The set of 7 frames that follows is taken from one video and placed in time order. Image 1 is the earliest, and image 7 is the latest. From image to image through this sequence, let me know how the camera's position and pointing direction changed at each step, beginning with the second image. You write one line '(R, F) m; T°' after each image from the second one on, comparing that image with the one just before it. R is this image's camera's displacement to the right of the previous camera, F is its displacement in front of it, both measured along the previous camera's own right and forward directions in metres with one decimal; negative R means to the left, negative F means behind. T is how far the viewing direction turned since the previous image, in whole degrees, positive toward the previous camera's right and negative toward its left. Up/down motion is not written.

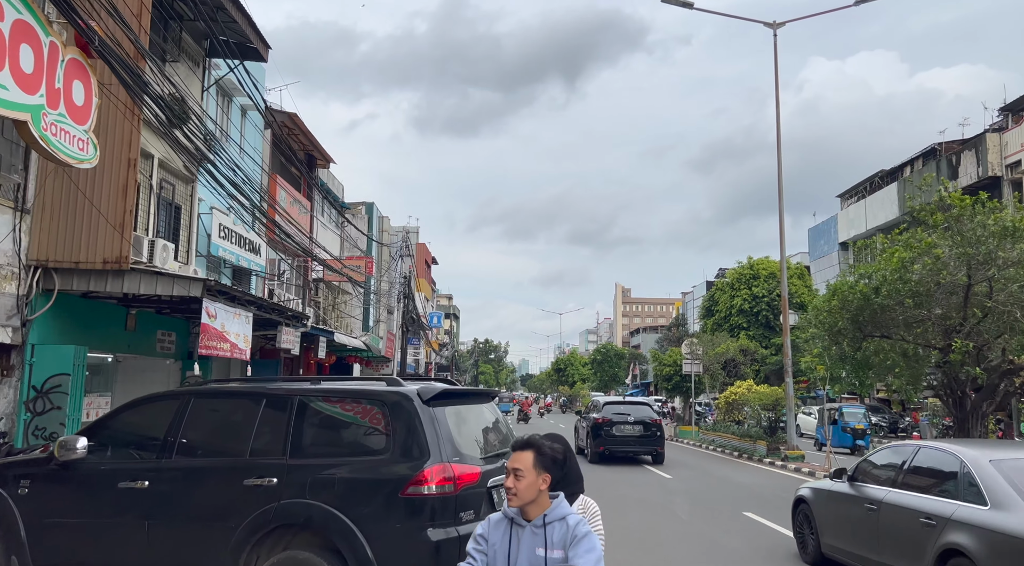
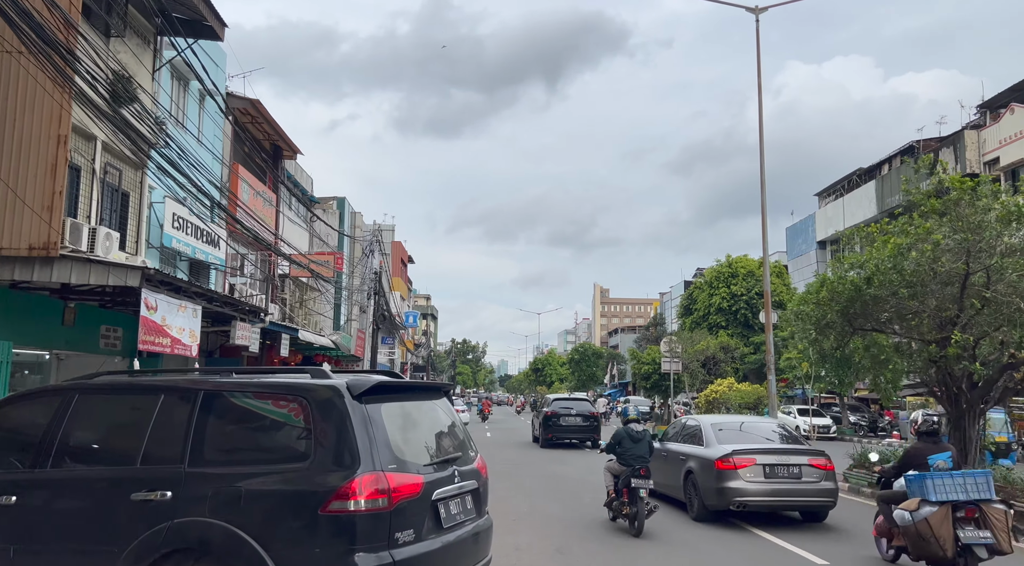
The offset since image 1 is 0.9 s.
(+0.2, +0.9) m; +2°
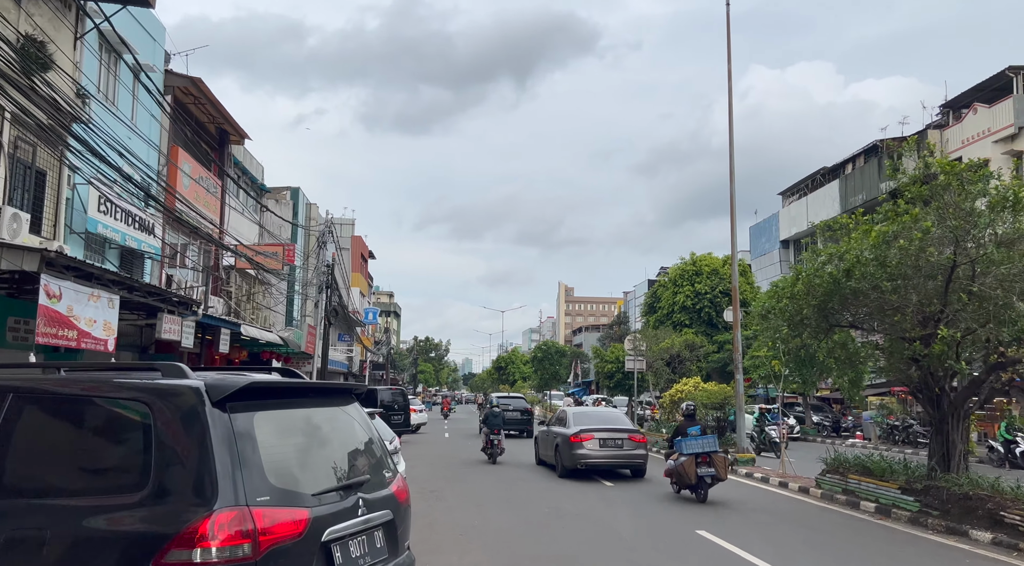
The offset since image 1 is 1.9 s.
(+0.2, +1.0) m; +3°
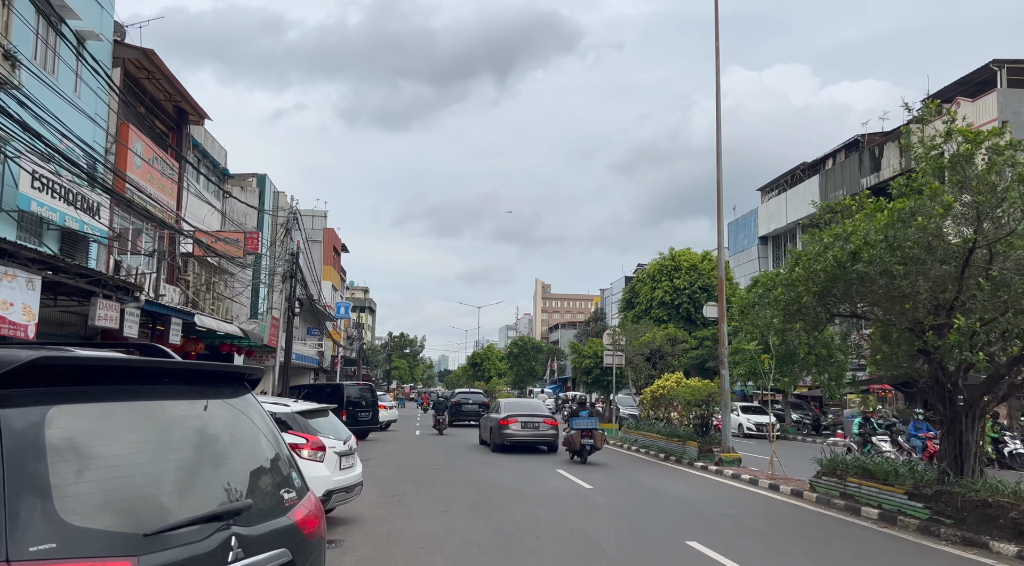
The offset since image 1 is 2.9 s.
(+0.1, +1.1) m; +2°
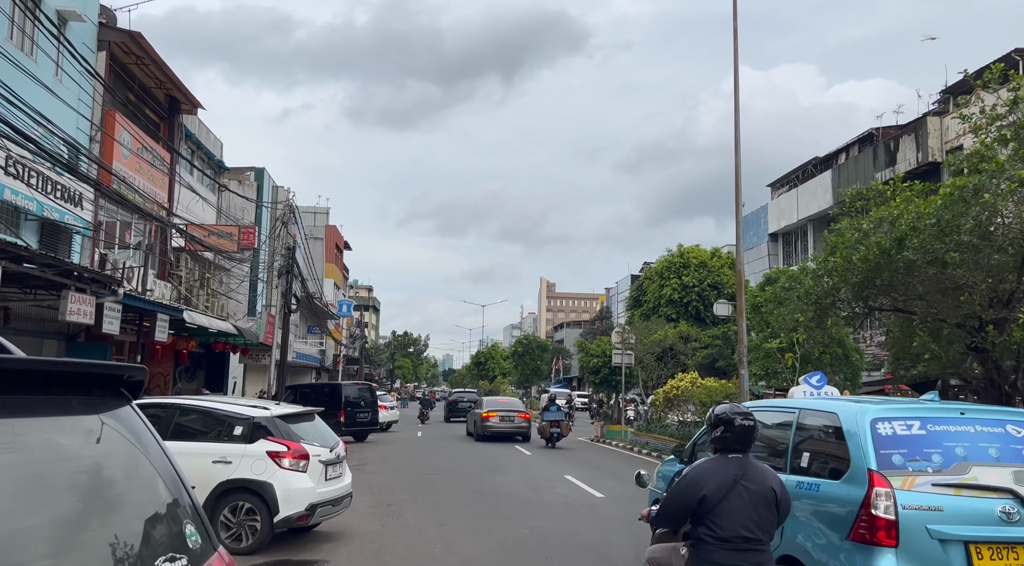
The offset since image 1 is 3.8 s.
(0.0, +0.9) m; 0°
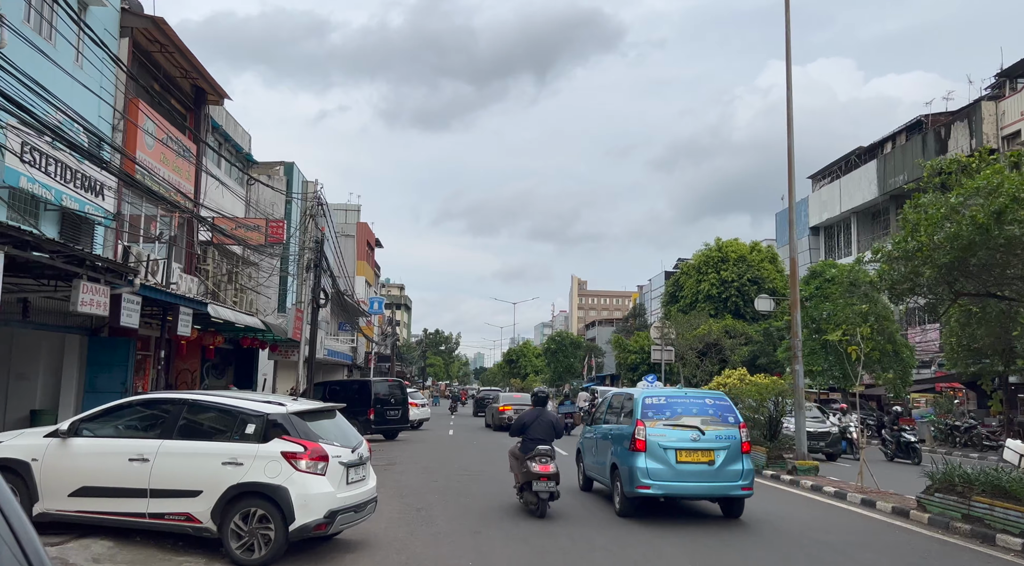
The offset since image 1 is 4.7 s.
(-0.1, +0.9) m; -2°
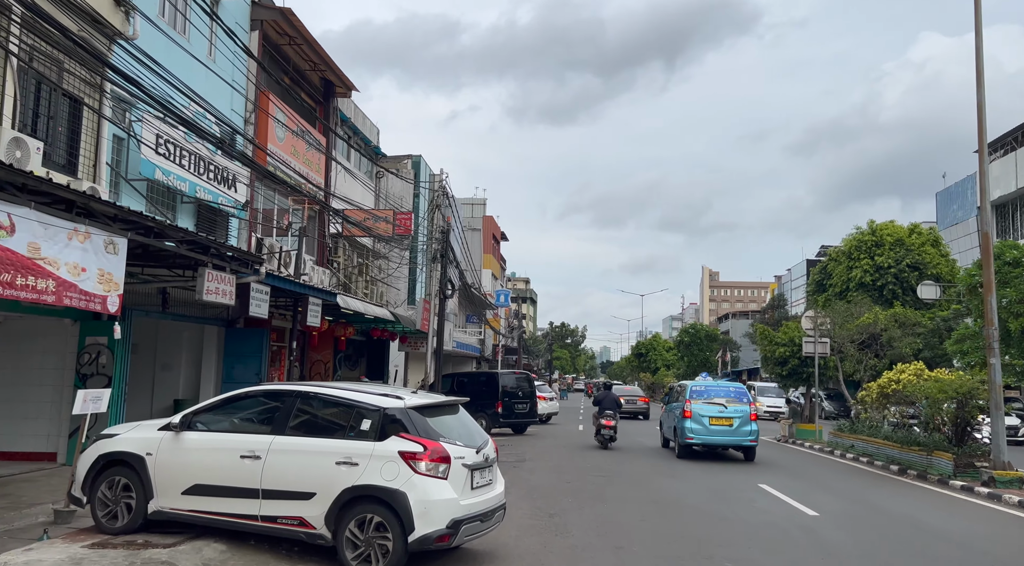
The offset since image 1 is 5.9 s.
(-0.2, +1.0) m; -9°
